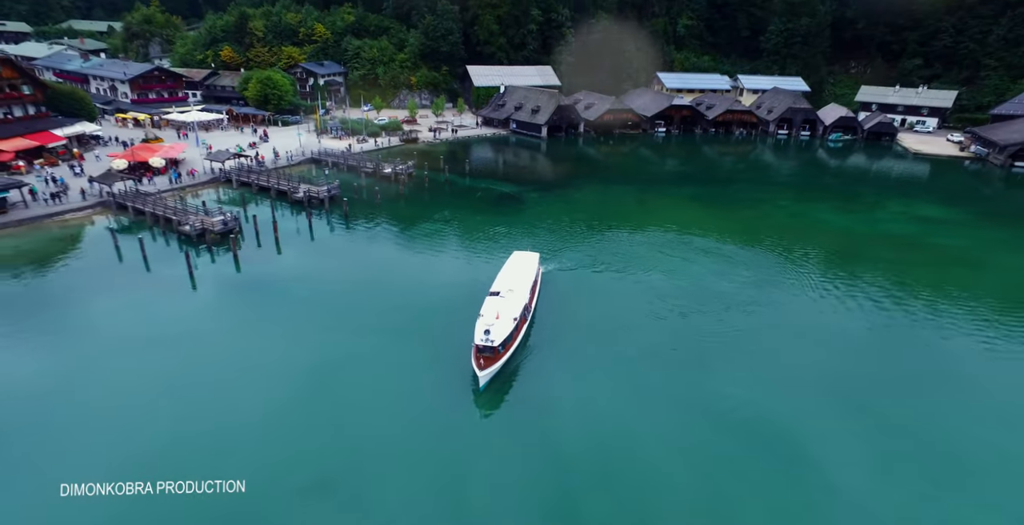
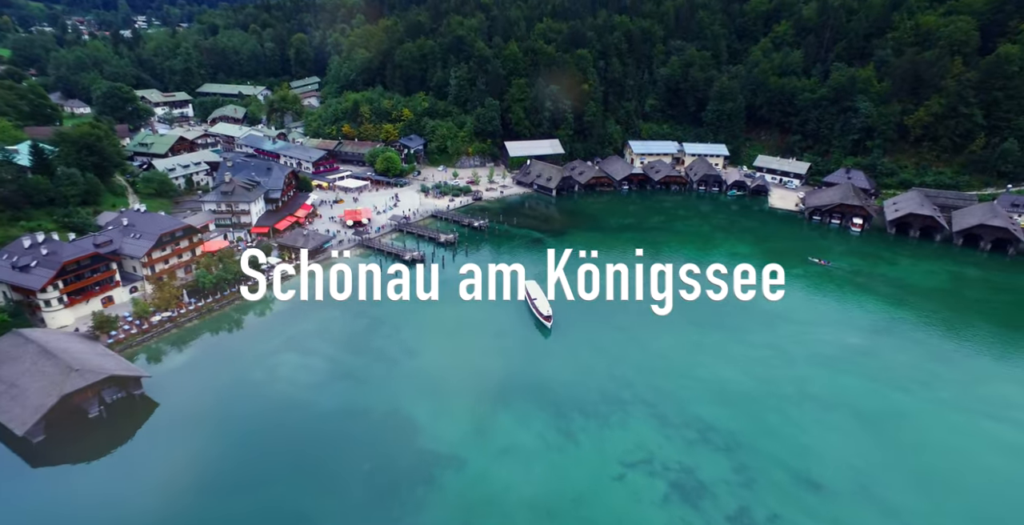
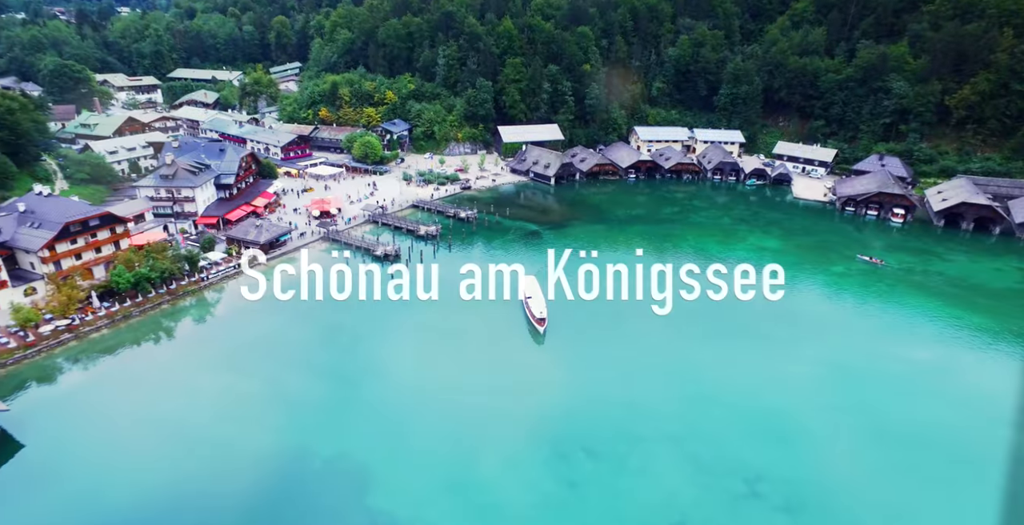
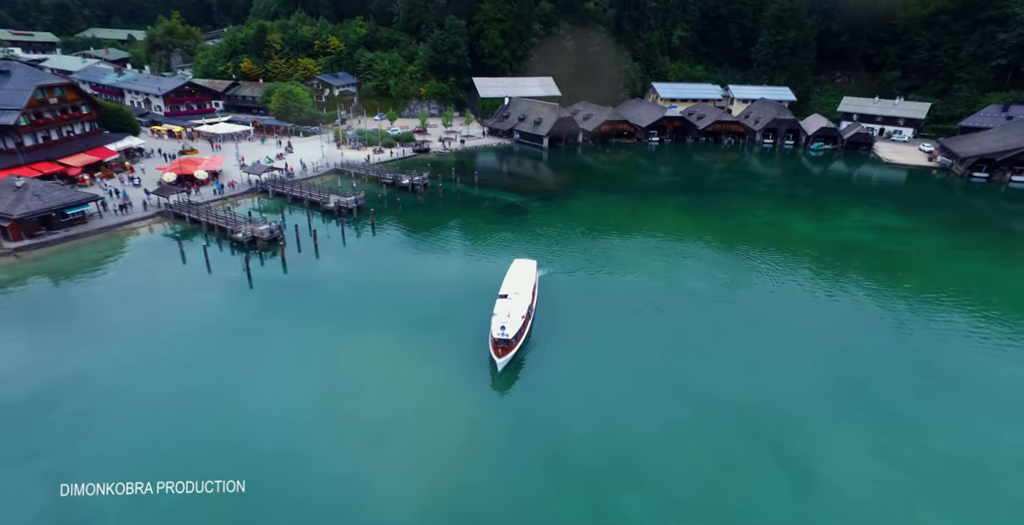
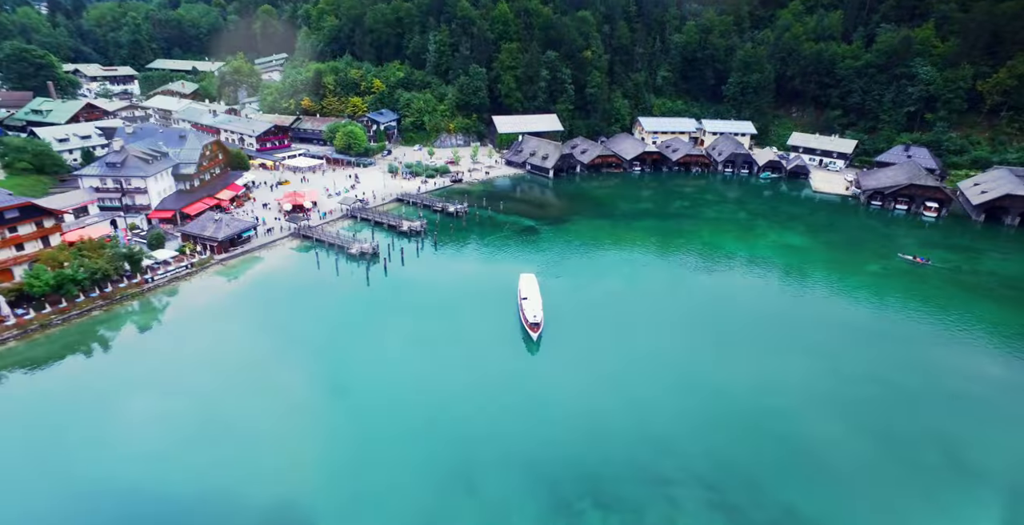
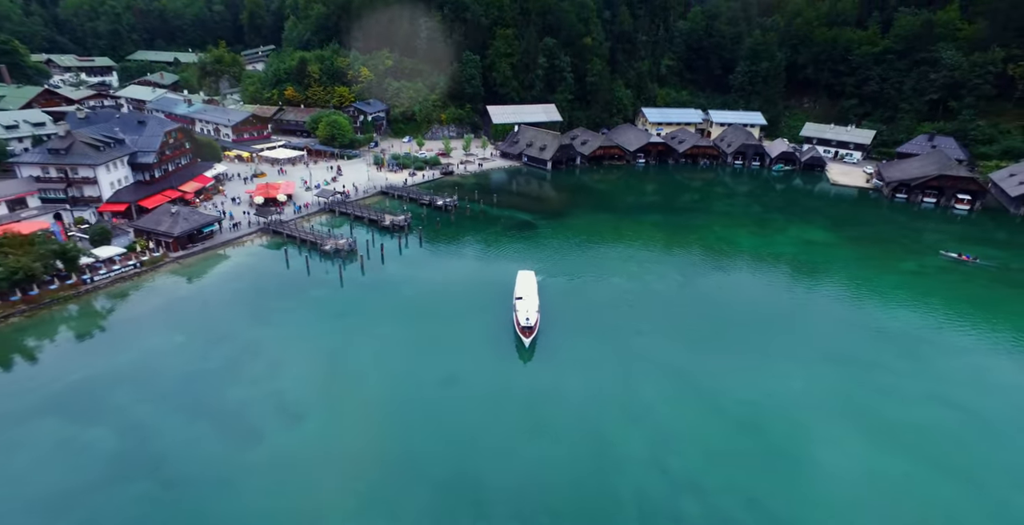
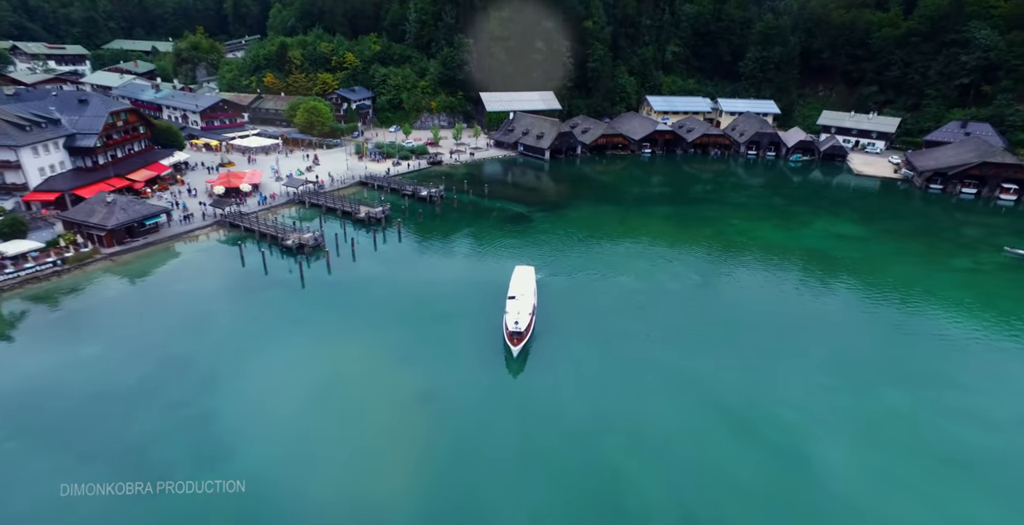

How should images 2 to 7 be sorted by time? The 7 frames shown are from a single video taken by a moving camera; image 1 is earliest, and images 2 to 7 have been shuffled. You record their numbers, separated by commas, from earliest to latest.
4, 7, 6, 5, 3, 2
